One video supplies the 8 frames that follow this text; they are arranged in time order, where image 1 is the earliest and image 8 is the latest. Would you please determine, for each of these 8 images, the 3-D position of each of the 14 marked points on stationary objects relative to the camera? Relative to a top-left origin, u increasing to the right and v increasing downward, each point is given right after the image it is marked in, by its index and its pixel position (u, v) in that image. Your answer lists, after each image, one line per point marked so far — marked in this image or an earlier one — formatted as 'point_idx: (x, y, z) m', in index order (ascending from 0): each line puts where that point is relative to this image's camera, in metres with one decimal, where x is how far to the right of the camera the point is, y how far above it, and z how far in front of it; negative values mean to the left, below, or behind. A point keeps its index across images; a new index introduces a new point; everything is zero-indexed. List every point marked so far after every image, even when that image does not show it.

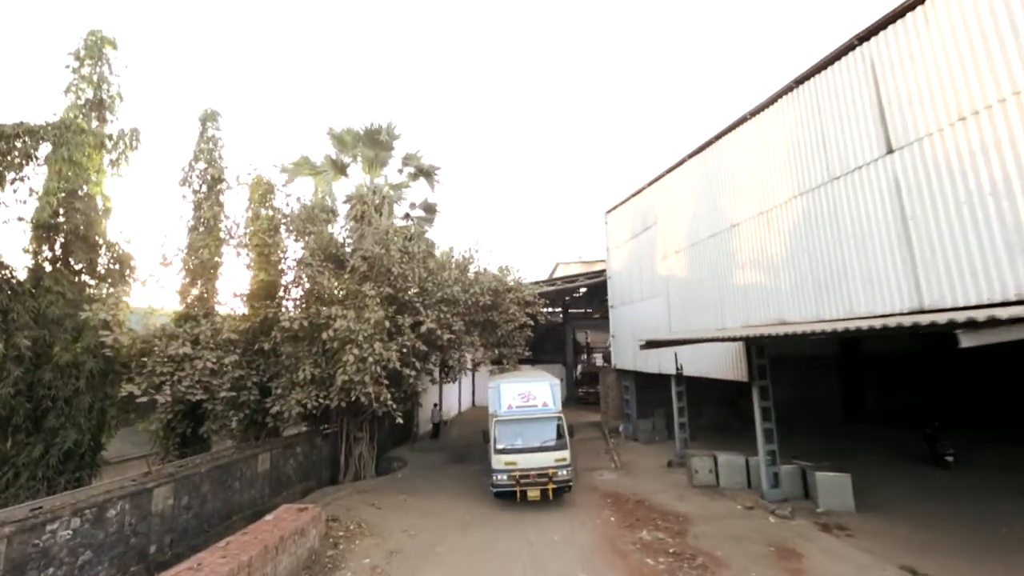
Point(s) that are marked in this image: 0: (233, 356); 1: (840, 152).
0: (-5.6, -1.3, +9.5) m
1: (+5.2, +2.2, +7.7) m
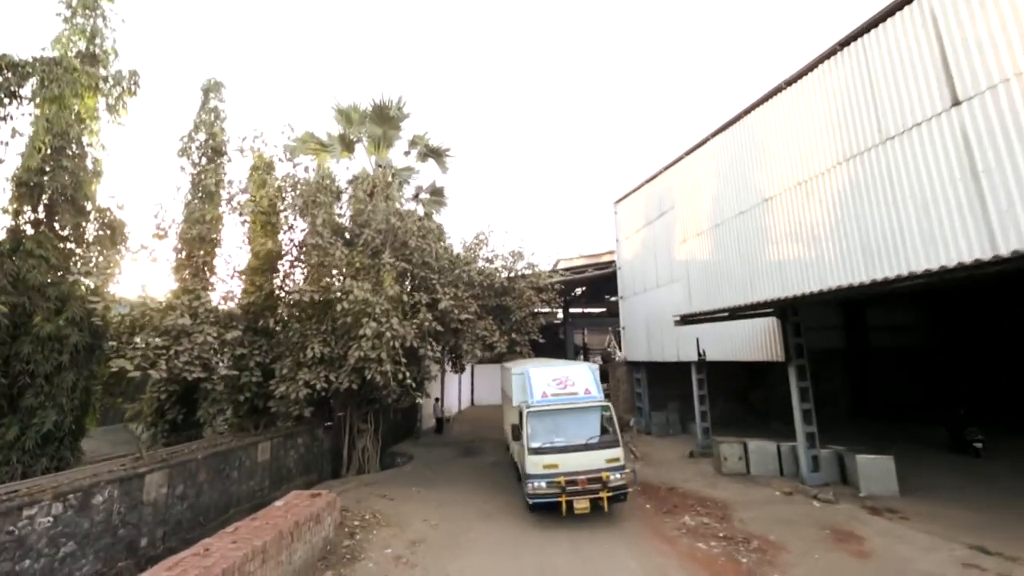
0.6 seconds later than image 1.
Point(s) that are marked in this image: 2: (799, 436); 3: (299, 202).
0: (-5.1, -0.8, +8.8) m
1: (+5.7, +2.7, +7.4) m
2: (+5.4, -2.7, +9.0) m
3: (-4.3, +1.5, +9.4) m
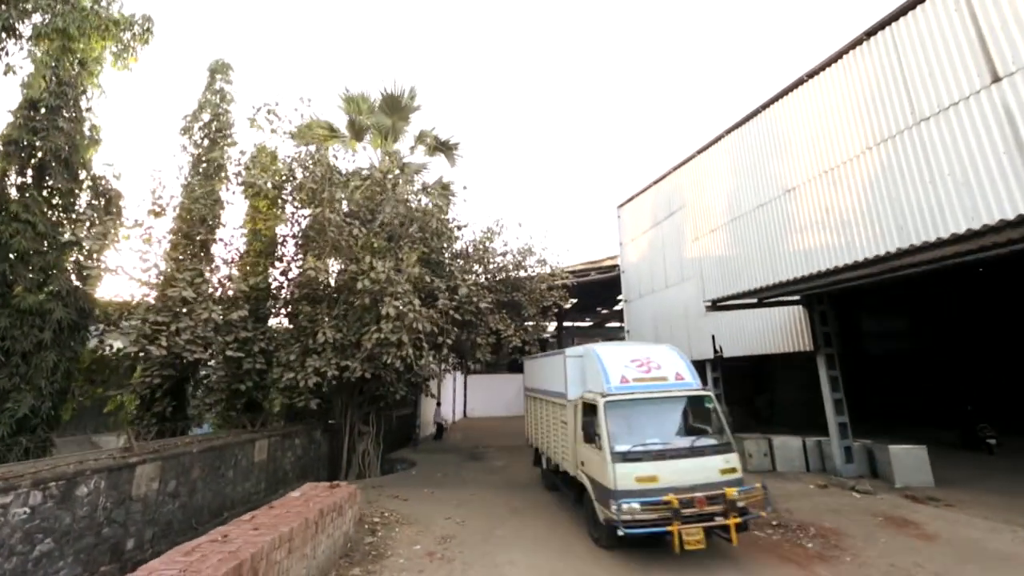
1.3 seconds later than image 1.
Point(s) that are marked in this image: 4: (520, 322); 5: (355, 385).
0: (-4.6, -0.4, +8.0) m
1: (+6.3, +3.0, +7.6) m
2: (+5.8, -2.4, +8.8) m
3: (-3.8, +1.8, +8.9) m
4: (+0.2, -0.7, +11.5) m
5: (-3.2, -1.9, +10.0) m
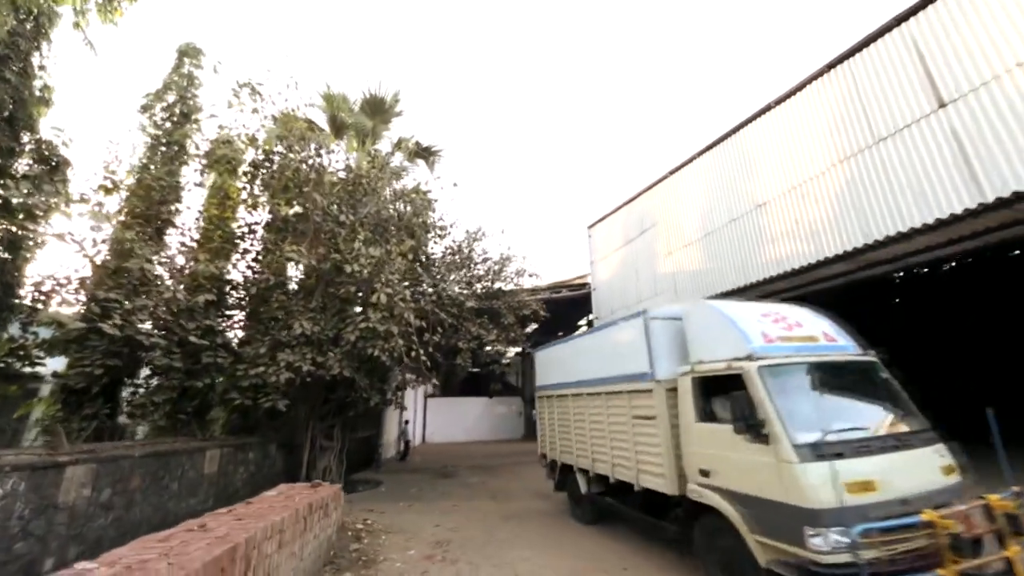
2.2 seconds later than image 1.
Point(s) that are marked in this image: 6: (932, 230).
0: (-4.6, -0.1, +7.2) m
1: (+6.3, +2.9, +8.3) m
2: (+5.6, -2.6, +9.0) m
3: (-3.9, +2.0, +8.3) m
4: (-0.3, -0.9, +11.2) m
5: (-3.5, -1.9, +9.2) m
6: (+5.4, +0.7, +6.4) m
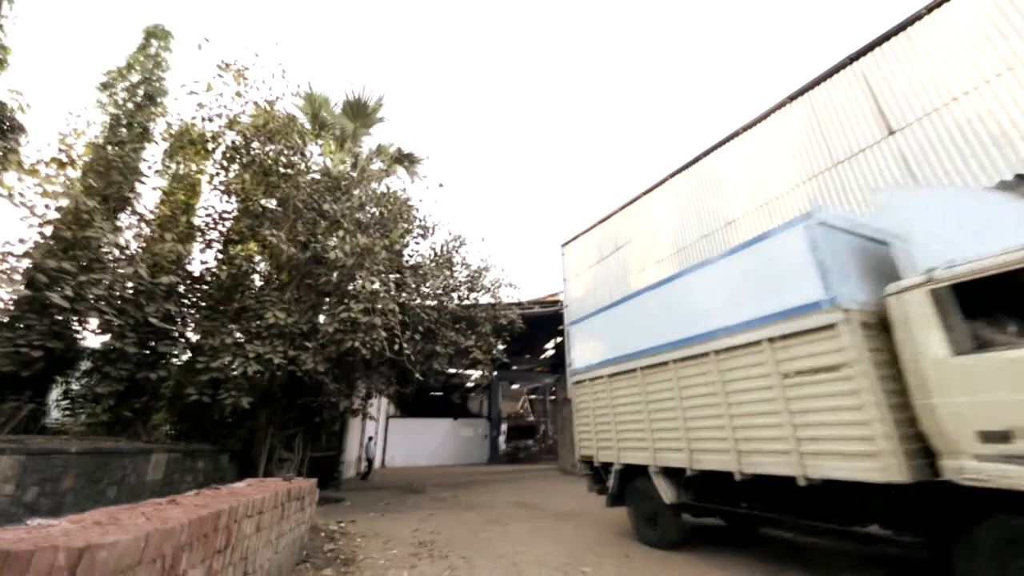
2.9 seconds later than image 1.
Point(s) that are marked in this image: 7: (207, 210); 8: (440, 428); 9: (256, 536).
0: (-4.8, +0.1, +6.6) m
1: (+6.1, +2.7, +9.0) m
2: (+5.1, -2.8, +9.1) m
3: (-4.1, +2.1, +8.0) m
4: (-0.8, -1.1, +10.9) m
5: (-3.9, -1.8, +8.5) m
6: (+5.3, +0.7, +6.8) m
7: (-5.0, +1.3, +7.9) m
8: (-3.0, -5.8, +19.9) m
9: (-1.9, -1.9, +3.6) m
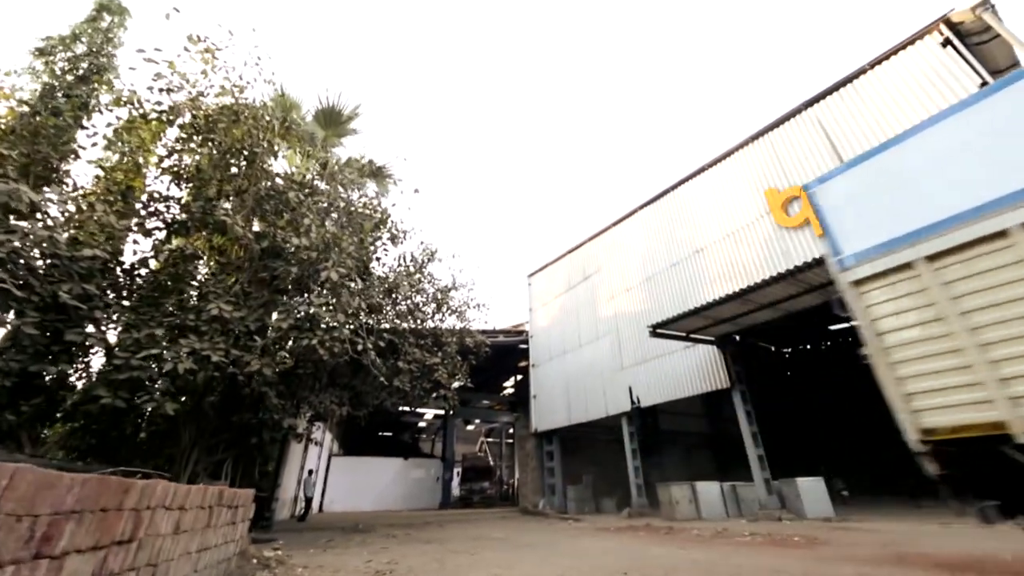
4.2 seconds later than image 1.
0: (-5.0, +0.4, +5.7) m
1: (+5.7, +2.2, +9.3) m
2: (+4.5, -3.2, +8.8) m
3: (-4.4, +2.2, +7.3) m
4: (-1.6, -1.5, +10.2) m
5: (-4.4, -1.8, +7.4) m
6: (+5.1, +0.4, +6.9) m
7: (-5.4, +1.4, +7.1) m
8: (-4.8, -7.0, +18.3) m
9: (-2.0, -1.4, +2.7) m
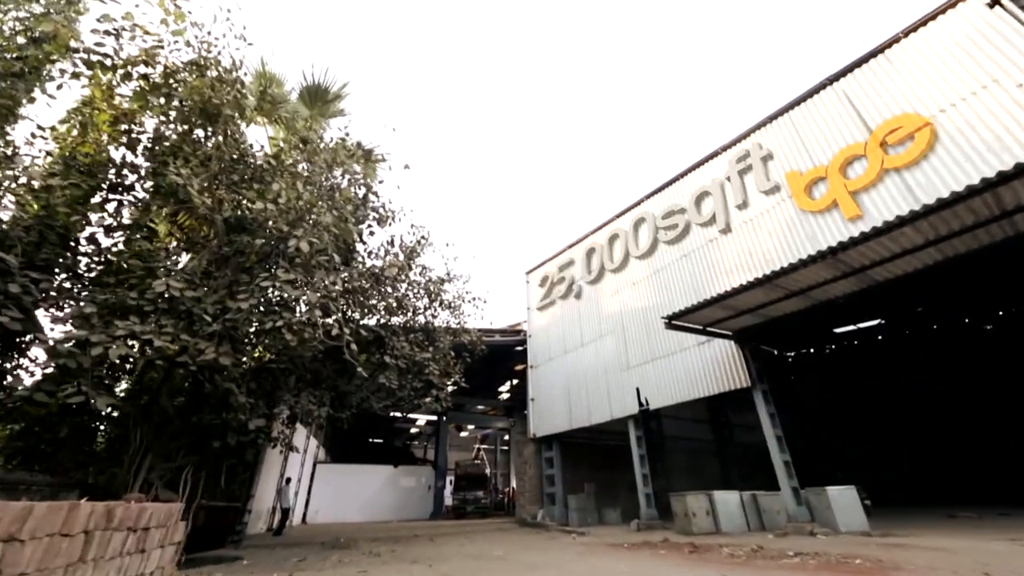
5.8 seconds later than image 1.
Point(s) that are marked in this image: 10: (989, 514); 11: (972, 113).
0: (-5.0, +0.6, +4.7) m
1: (+5.7, +2.4, +8.6) m
2: (+4.5, -3.0, +7.9) m
3: (-4.4, +2.4, +6.4) m
4: (-1.6, -1.3, +9.2) m
5: (-4.4, -1.5, +6.5) m
6: (+5.1, +0.6, +6.1) m
7: (-5.3, +1.7, +6.1) m
8: (-4.9, -6.9, +17.3) m
9: (-1.9, -1.1, +1.8) m
10: (+10.2, -4.8, +10.2) m
11: (+6.6, +2.5, +6.8) m
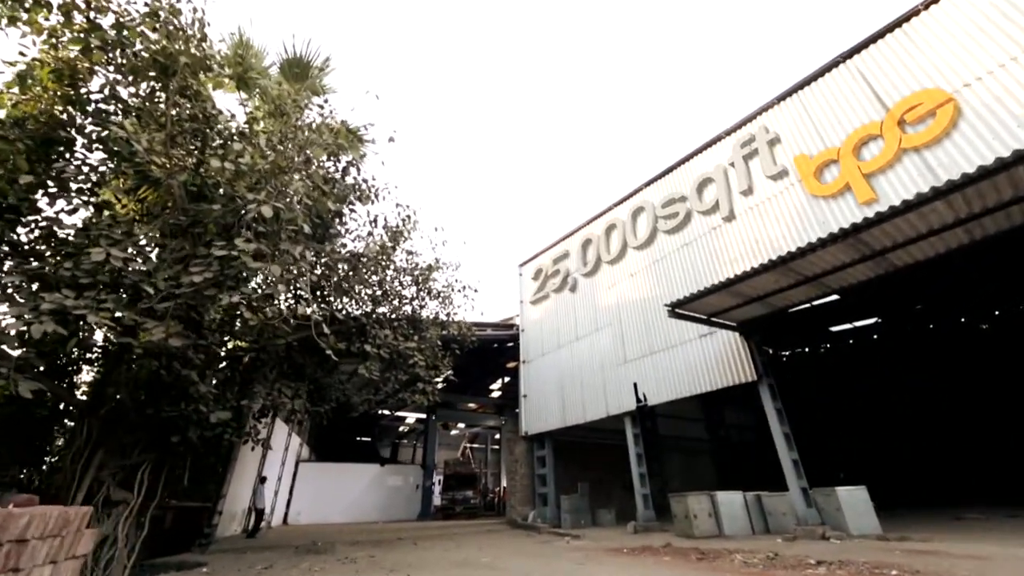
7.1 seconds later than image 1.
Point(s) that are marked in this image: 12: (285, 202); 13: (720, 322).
0: (-5.1, +0.9, +4.1) m
1: (+5.5, +2.6, +8.1) m
2: (+4.3, -2.8, +7.4) m
3: (-4.5, +2.7, +5.7) m
4: (-1.8, -1.0, +8.7) m
5: (-4.5, -1.3, +5.9) m
6: (+5.0, +0.8, +5.6) m
7: (-5.4, +2.0, +5.5) m
8: (-5.3, -6.6, +16.6) m
9: (-1.9, -0.9, +1.2) m
10: (+10.0, -4.7, +9.8) m
11: (+6.5, +2.7, +6.3) m
12: (-2.7, +1.0, +5.6) m
13: (+3.6, -0.6, +8.2) m
